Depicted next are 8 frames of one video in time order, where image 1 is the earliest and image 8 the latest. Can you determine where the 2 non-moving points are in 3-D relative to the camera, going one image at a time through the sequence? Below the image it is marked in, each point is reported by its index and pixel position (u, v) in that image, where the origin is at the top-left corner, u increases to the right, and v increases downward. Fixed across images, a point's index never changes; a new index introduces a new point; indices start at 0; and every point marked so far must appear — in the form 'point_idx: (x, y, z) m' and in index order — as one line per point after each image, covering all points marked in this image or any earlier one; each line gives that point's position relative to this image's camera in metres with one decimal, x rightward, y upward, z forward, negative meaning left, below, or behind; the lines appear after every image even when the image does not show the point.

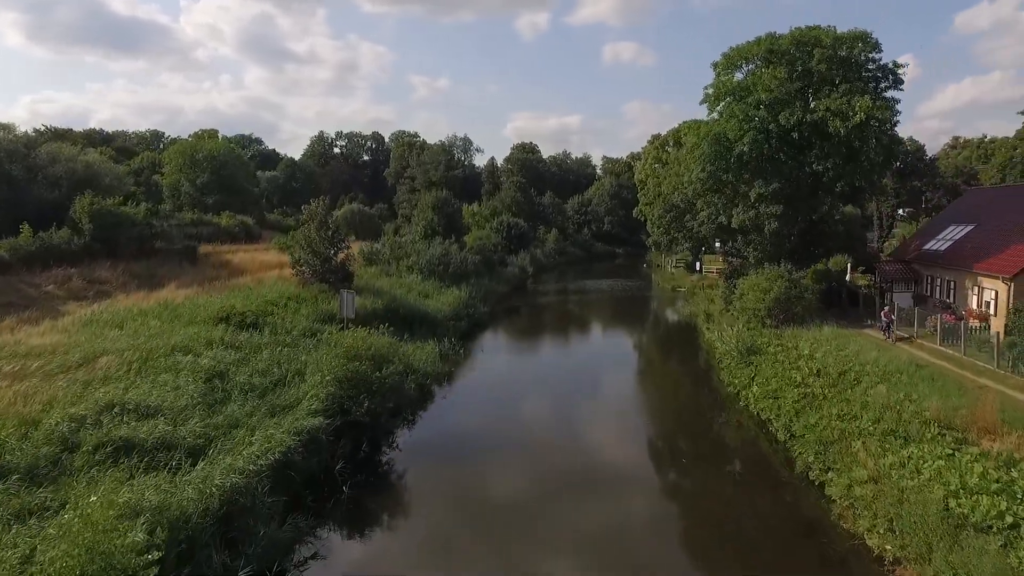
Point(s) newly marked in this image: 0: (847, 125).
0: (+10.7, +5.2, +19.6) m
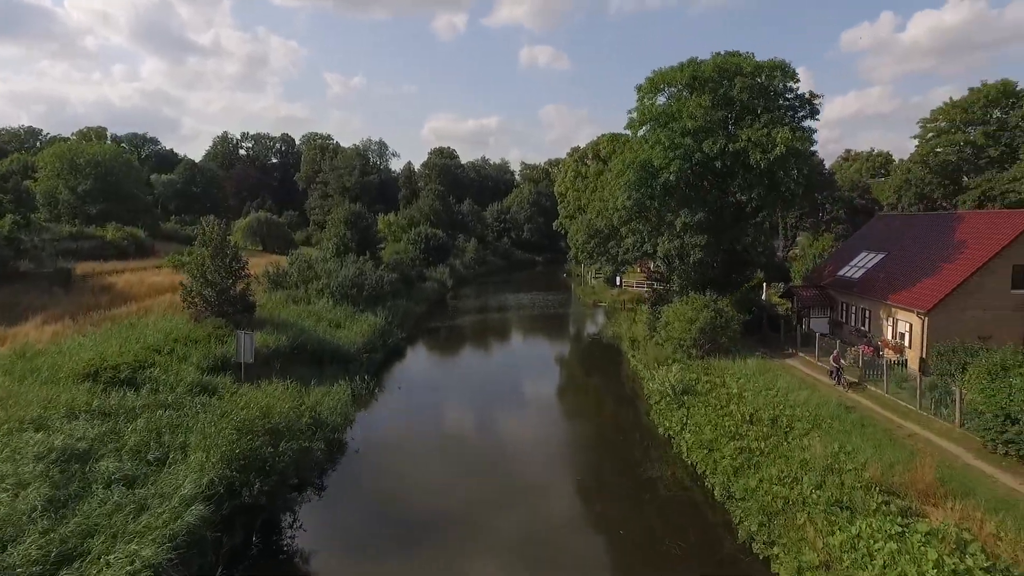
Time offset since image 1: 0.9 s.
0: (+8.2, +4.1, +19.5) m
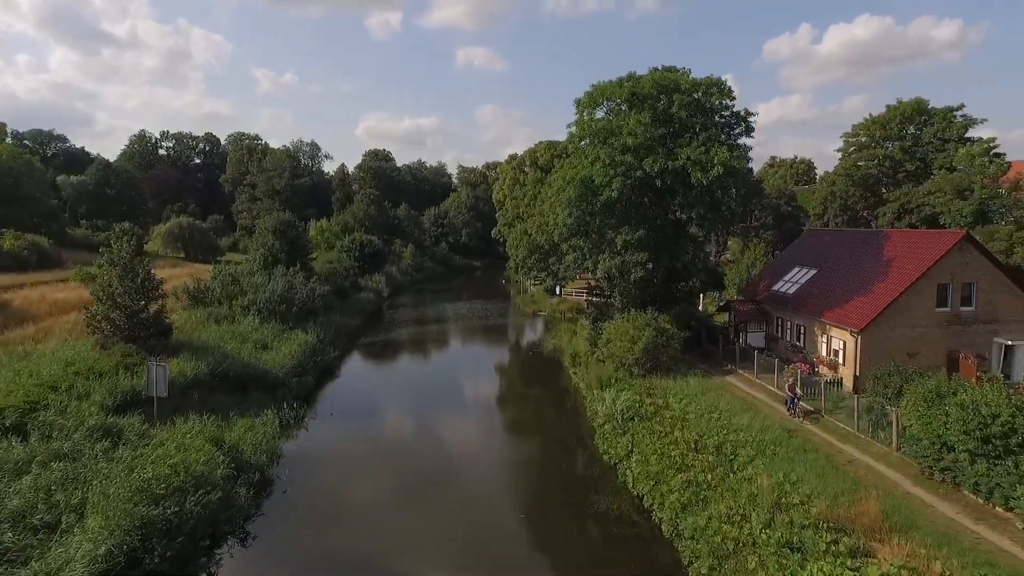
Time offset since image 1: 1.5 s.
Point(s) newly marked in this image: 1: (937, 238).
0: (+6.2, +3.5, +19.4) m
1: (+13.0, +1.5, +18.8) m
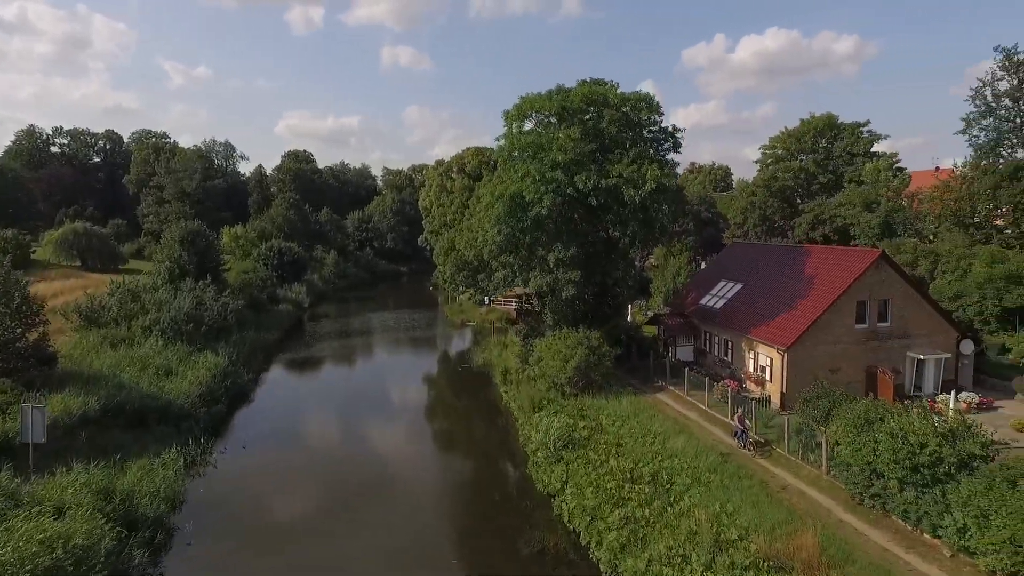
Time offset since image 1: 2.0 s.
0: (+4.0, +2.9, +19.2) m
1: (+10.8, +1.0, +19.4) m
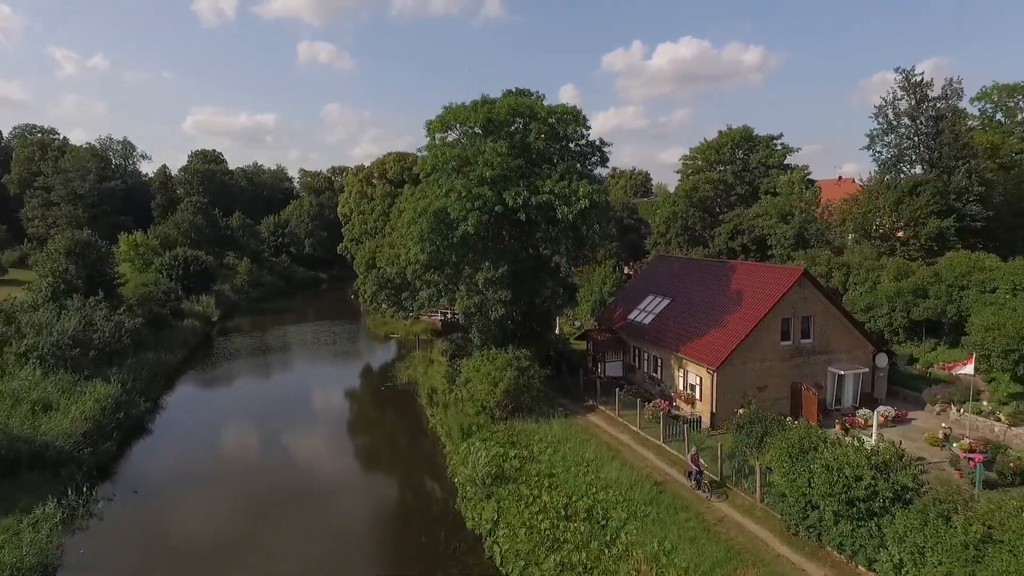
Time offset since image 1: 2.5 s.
0: (+1.7, +2.3, +18.6) m
1: (+8.5, +0.5, +19.6) m
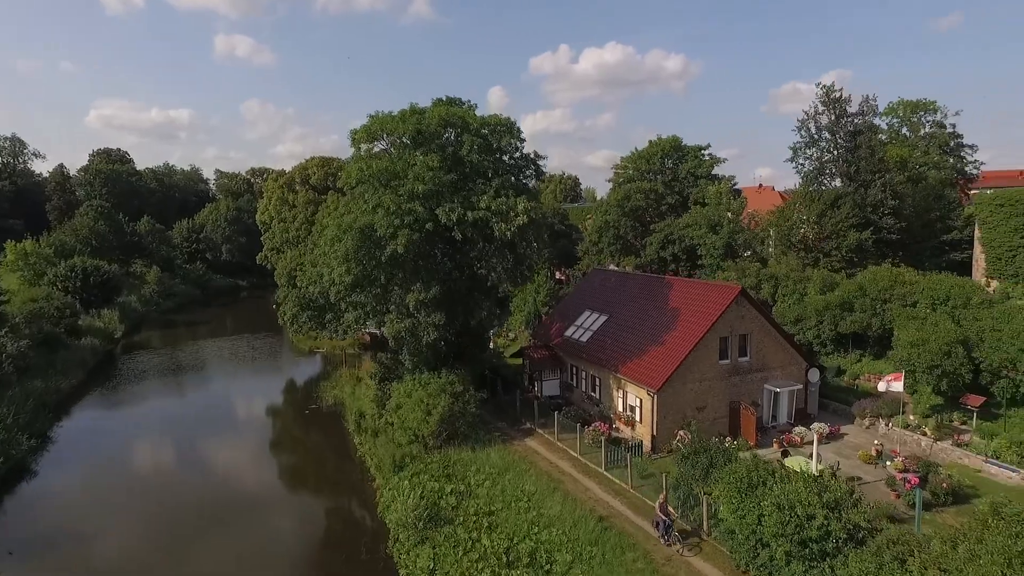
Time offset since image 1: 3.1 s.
0: (-0.2, +1.7, +17.6) m
1: (+6.4, -0.1, +19.4) m
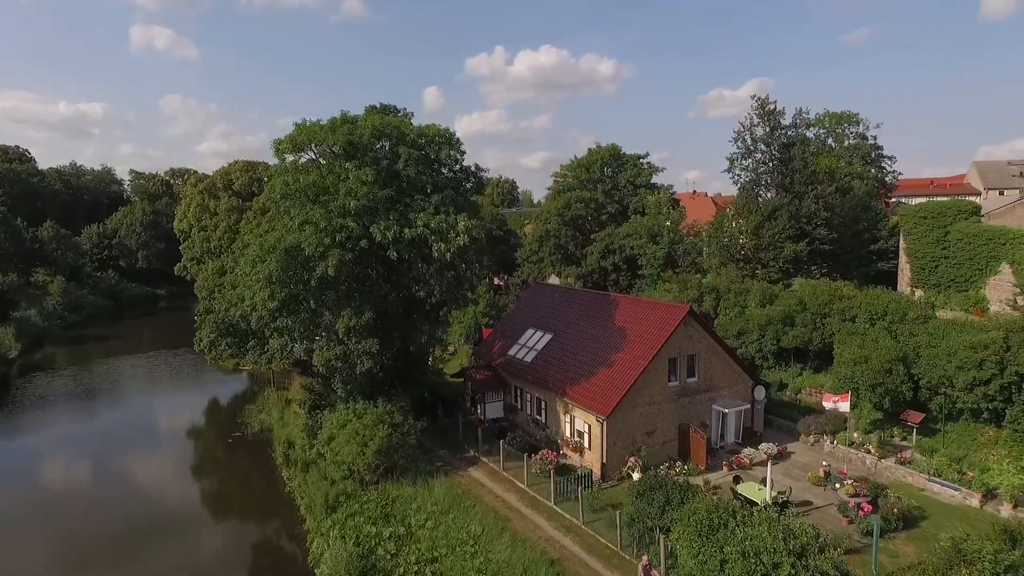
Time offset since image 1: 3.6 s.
0: (-1.8, +1.0, +16.4) m
1: (+4.7, -0.7, +18.9) m
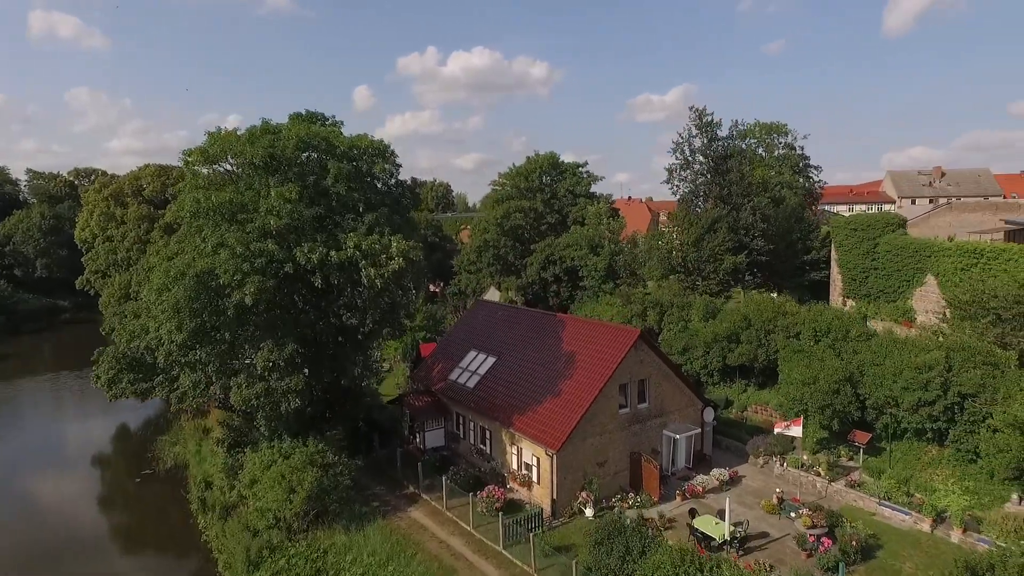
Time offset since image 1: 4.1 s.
0: (-3.2, +0.3, +14.9) m
1: (+3.0, -1.3, +18.1) m
